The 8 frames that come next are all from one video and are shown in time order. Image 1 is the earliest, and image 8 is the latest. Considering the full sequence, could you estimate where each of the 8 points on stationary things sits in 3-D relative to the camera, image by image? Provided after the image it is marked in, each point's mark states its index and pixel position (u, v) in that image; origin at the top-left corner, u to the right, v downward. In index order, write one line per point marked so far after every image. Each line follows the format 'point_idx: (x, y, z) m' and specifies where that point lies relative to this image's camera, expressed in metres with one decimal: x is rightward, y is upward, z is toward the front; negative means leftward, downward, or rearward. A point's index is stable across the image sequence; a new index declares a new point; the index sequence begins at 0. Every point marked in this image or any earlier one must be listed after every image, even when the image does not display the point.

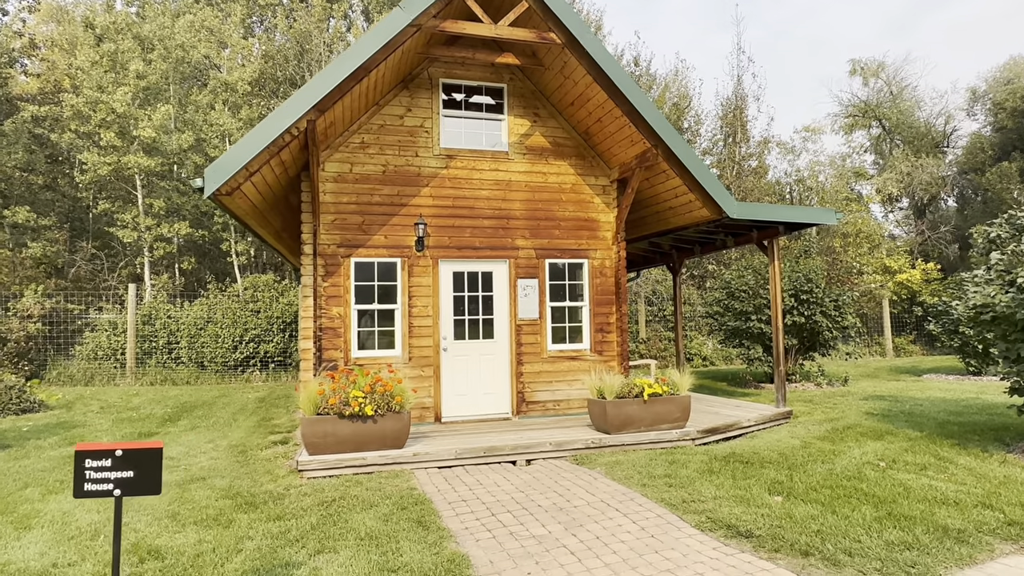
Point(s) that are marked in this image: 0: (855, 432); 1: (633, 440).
0: (+3.8, -1.6, +6.5) m
1: (+1.2, -1.5, +5.9) m
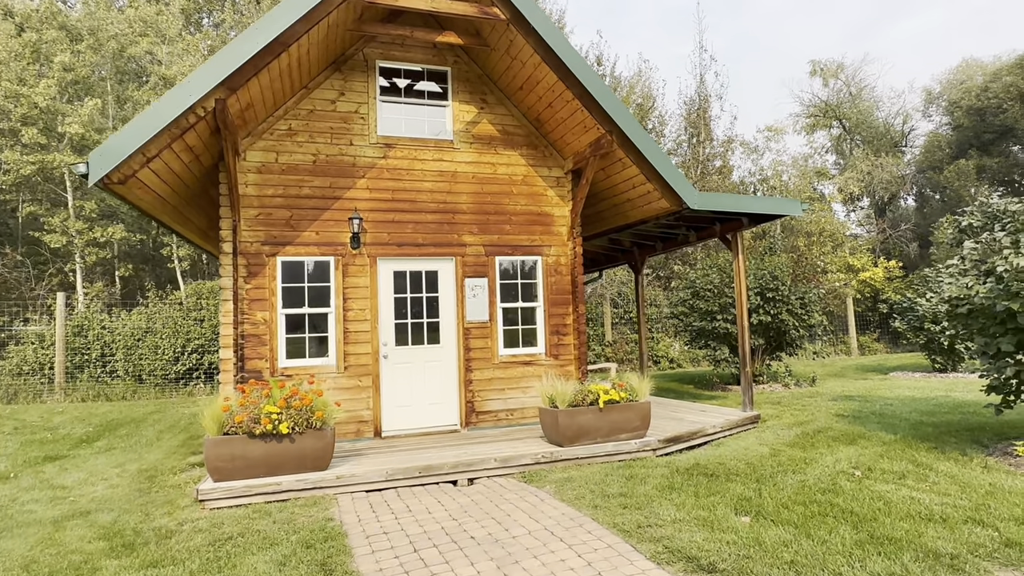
0: (+3.2, -1.6, +6.1) m
1: (+0.7, -1.5, +5.3) m
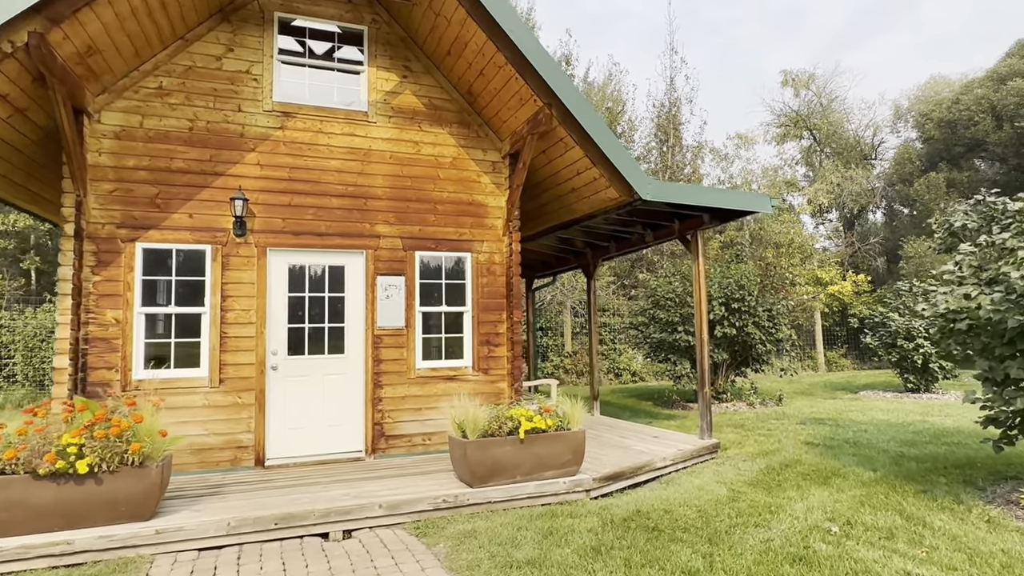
0: (+2.5, -1.6, +5.1) m
1: (-0.1, -1.5, +4.2) m
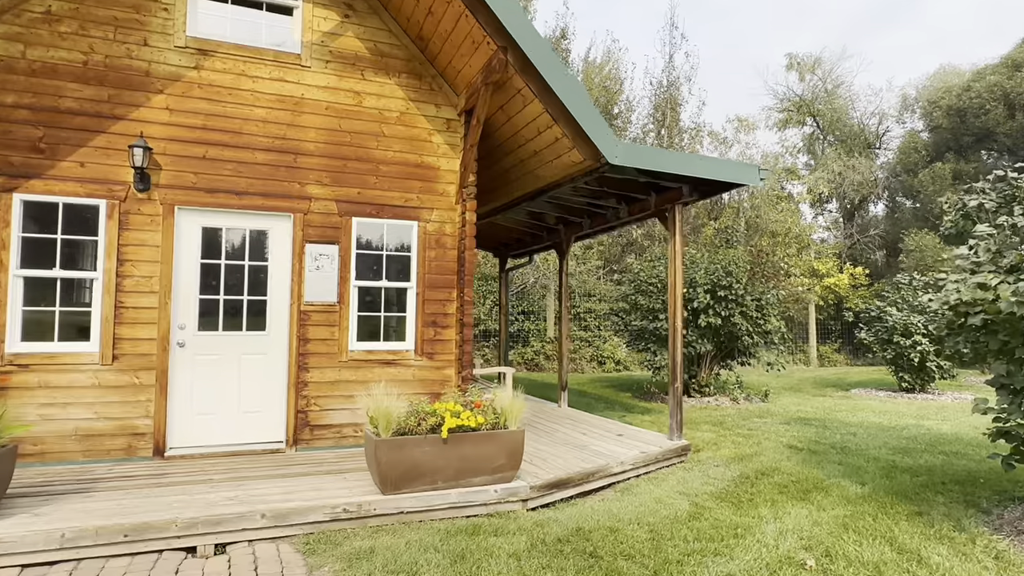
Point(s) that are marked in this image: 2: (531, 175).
0: (+2.0, -1.5, +4.5) m
1: (-0.6, -1.3, +3.5) m
2: (+0.2, +1.1, +5.7) m
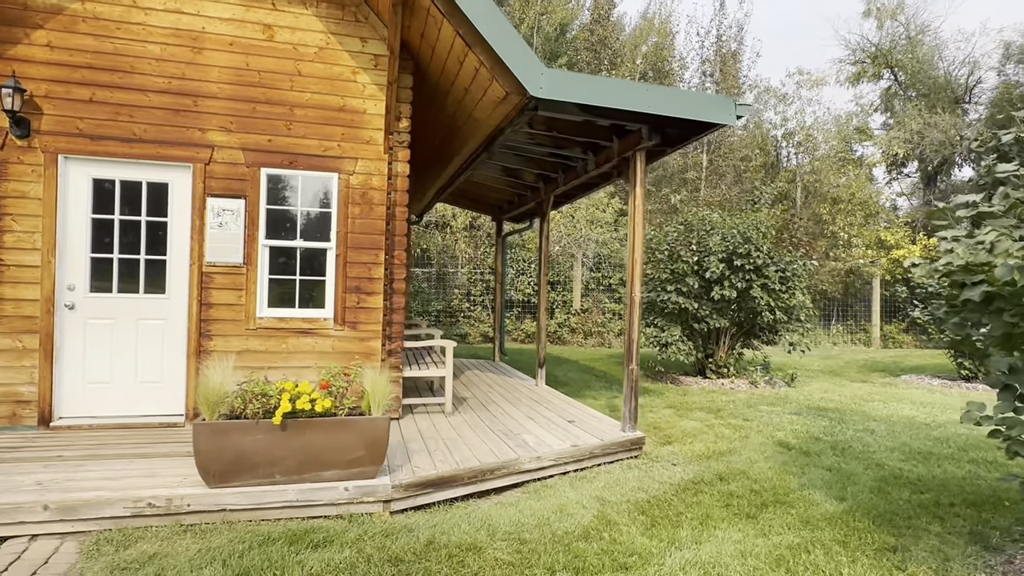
0: (+1.3, -1.3, +3.6) m
1: (-1.3, -1.1, +3.0) m
2: (-0.3, +1.4, +4.9) m
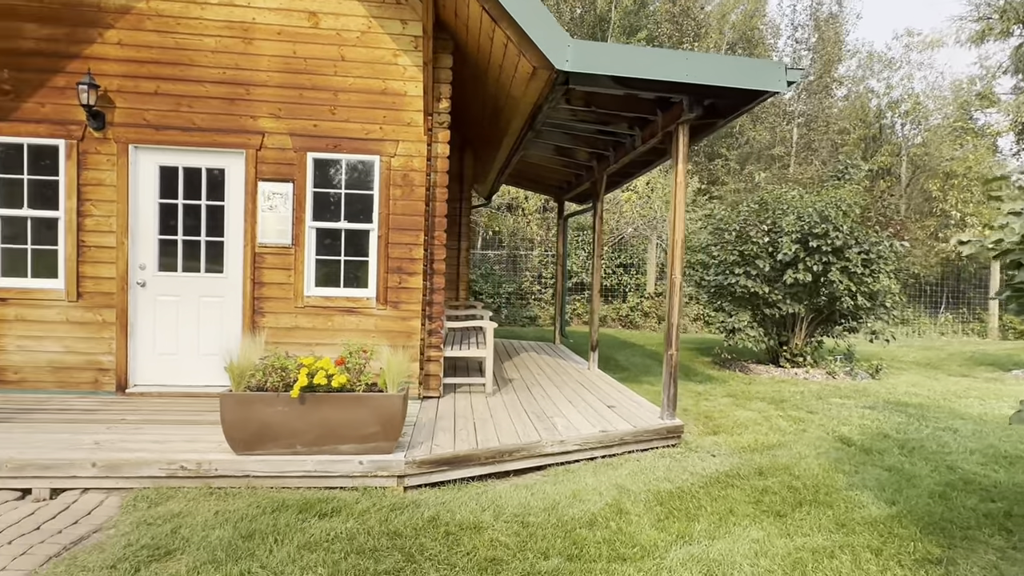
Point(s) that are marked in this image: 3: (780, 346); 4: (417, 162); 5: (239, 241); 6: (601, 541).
0: (+1.4, -1.2, +3.4) m
1: (-1.3, -1.0, +3.1) m
2: (0.0, +1.6, +4.9) m
3: (+3.8, -0.8, +8.3) m
4: (-0.8, +1.0, +4.9) m
5: (-2.3, +0.4, +4.9) m
6: (+0.4, -1.2, +2.7) m
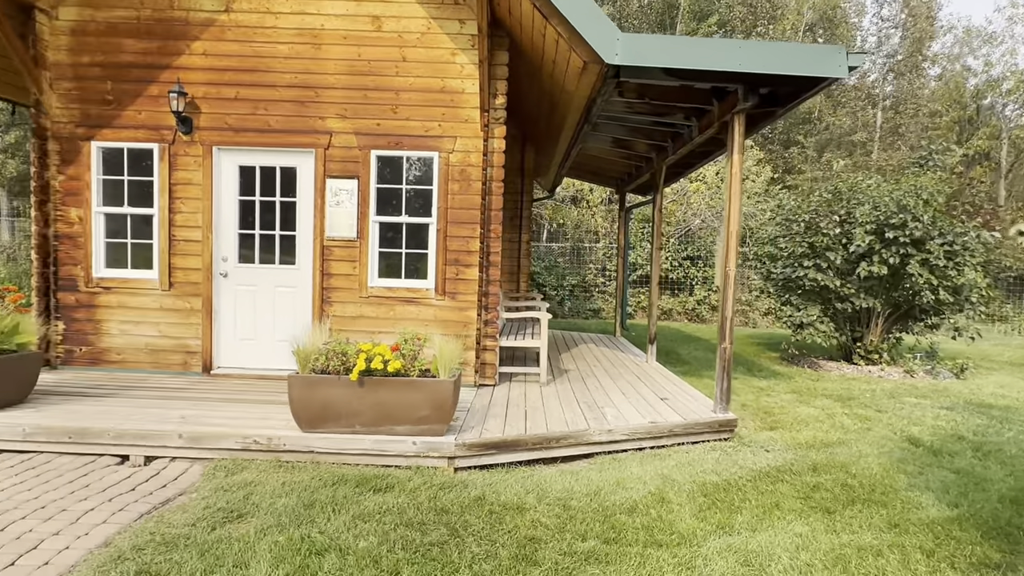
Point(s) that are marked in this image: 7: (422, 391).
0: (+1.6, -1.1, +3.3) m
1: (-1.0, -0.9, +3.4) m
2: (+0.5, +1.6, +4.9) m
3: (+4.6, -0.7, +8.0) m
4: (-0.3, +1.1, +5.1) m
5: (-1.8, +0.5, +5.2) m
6: (+0.6, -1.1, +2.8) m
7: (-0.5, -0.6, +3.4) m
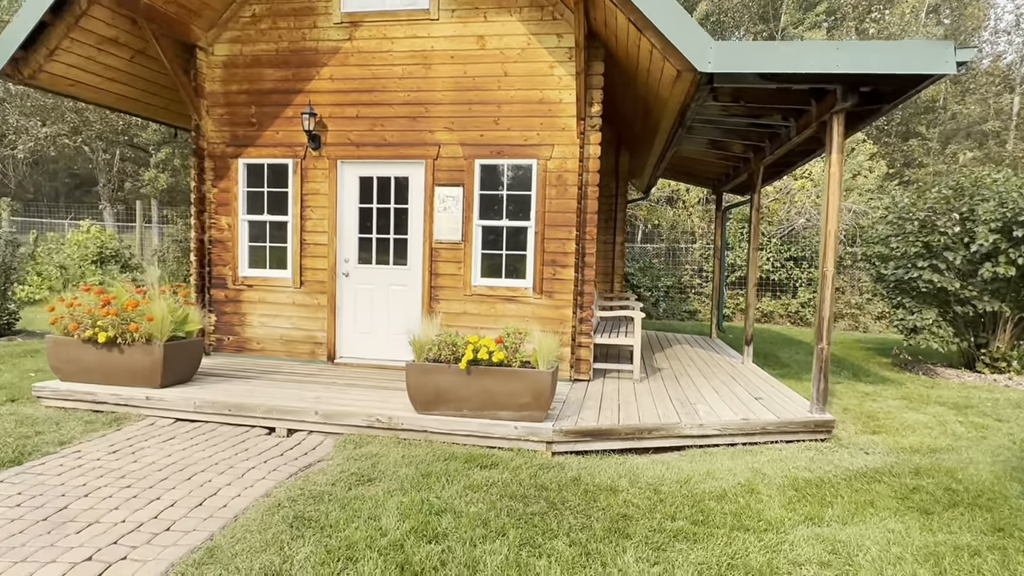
0: (+2.2, -1.1, +3.3) m
1: (-0.4, -0.9, +3.8) m
2: (+1.3, +1.6, +5.1) m
3: (+5.9, -0.8, +7.4) m
4: (+0.5, +1.1, +5.4) m
5: (-0.9, +0.5, +5.7) m
6: (+1.1, -1.1, +2.9) m
7: (+0.1, -0.6, +3.7) m
